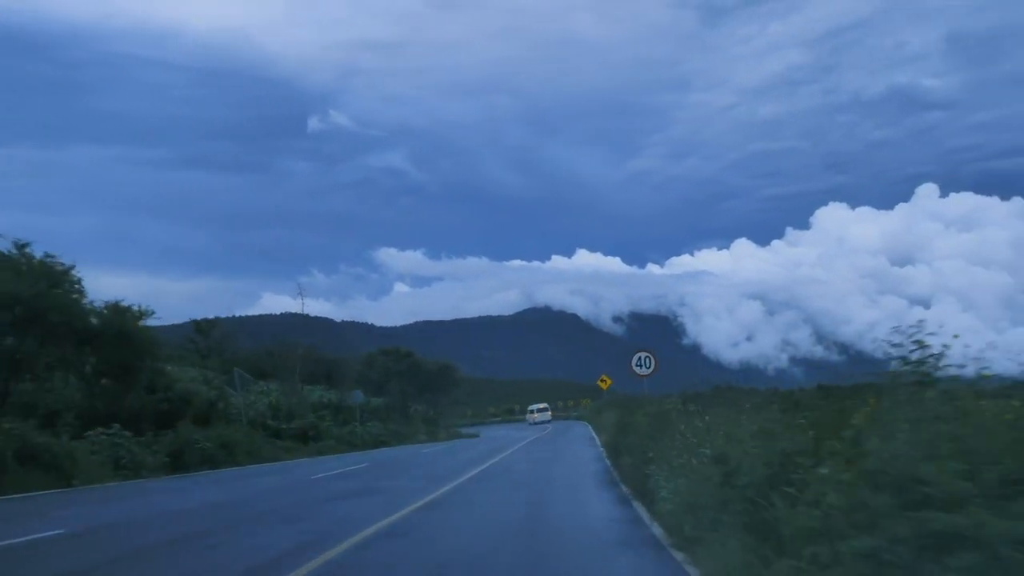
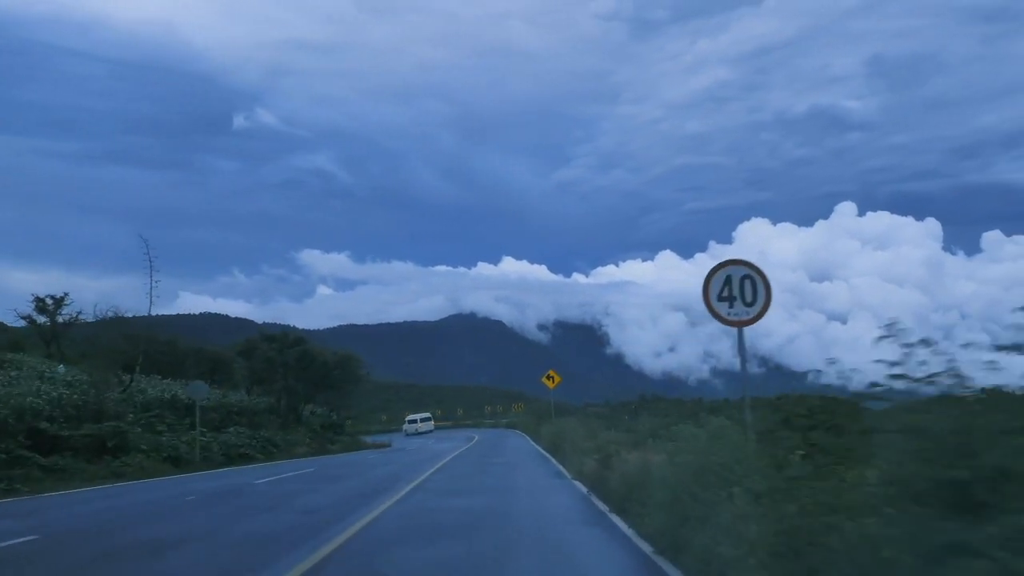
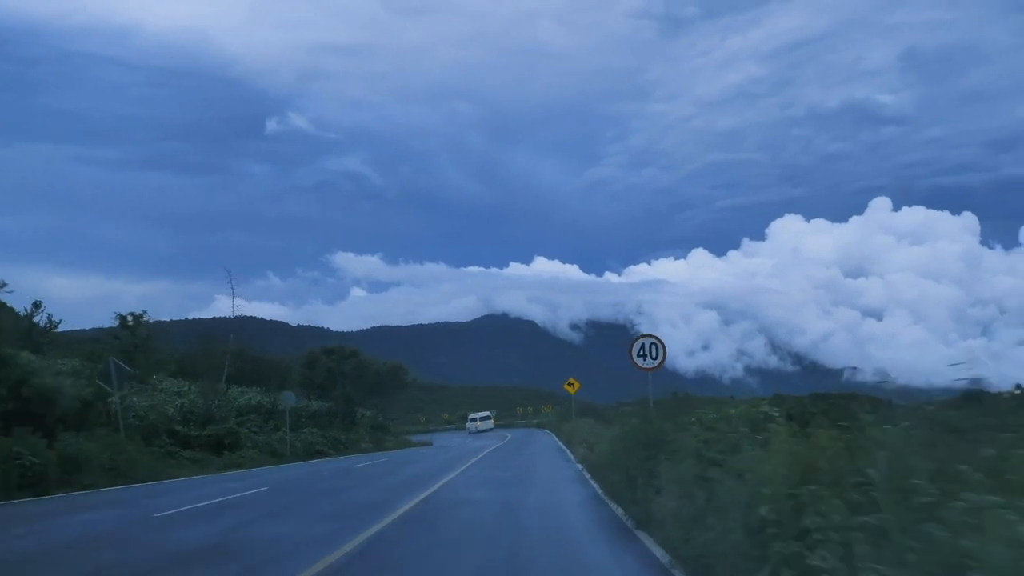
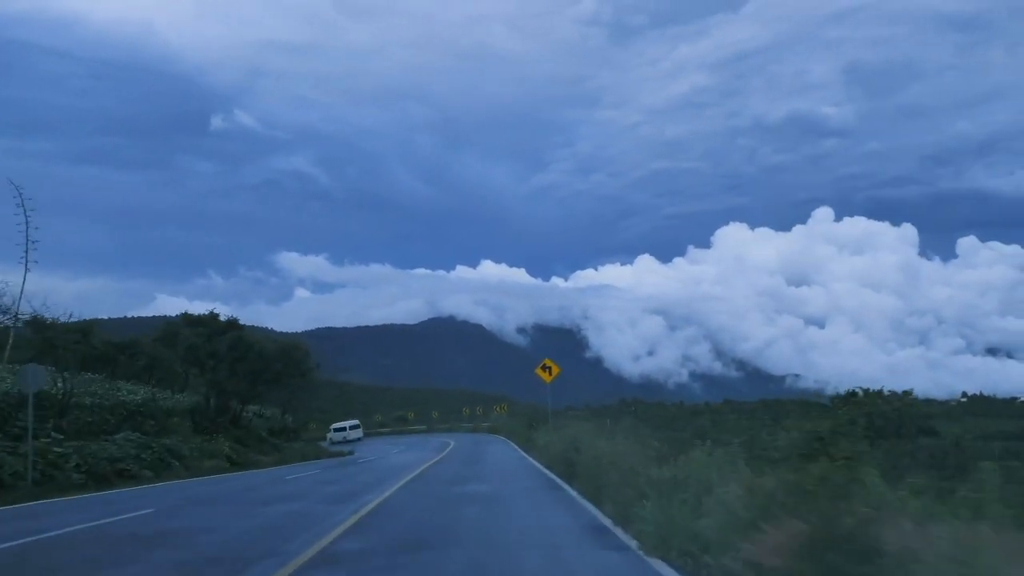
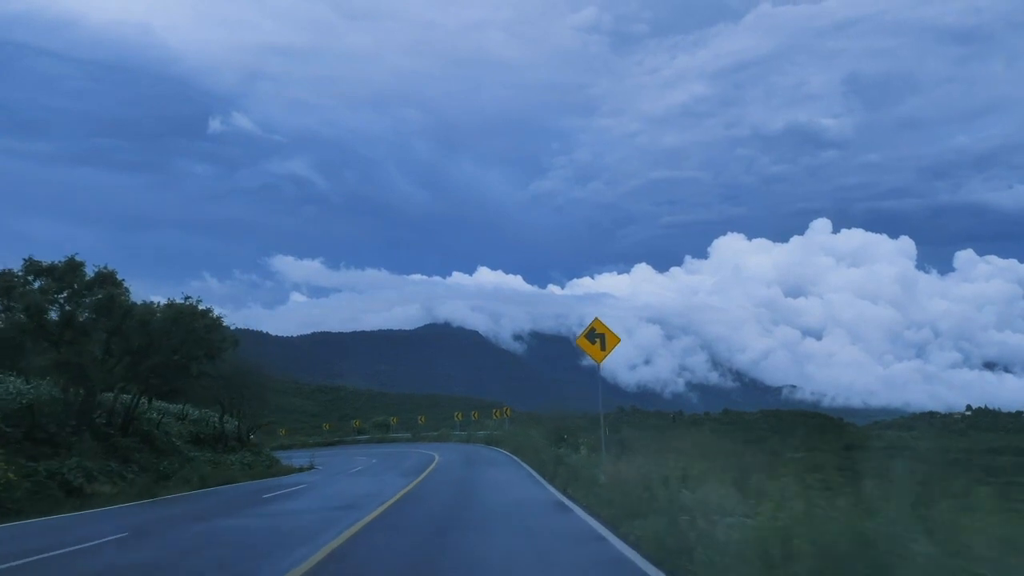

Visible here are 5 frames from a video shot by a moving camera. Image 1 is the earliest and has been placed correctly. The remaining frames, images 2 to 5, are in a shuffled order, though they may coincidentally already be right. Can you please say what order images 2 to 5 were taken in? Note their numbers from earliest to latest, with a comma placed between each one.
3, 2, 4, 5
